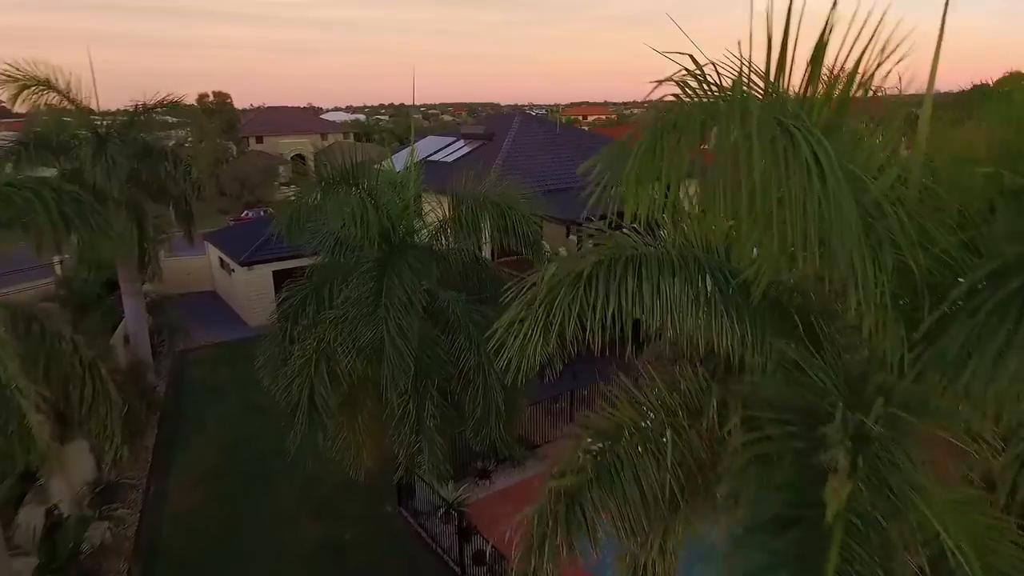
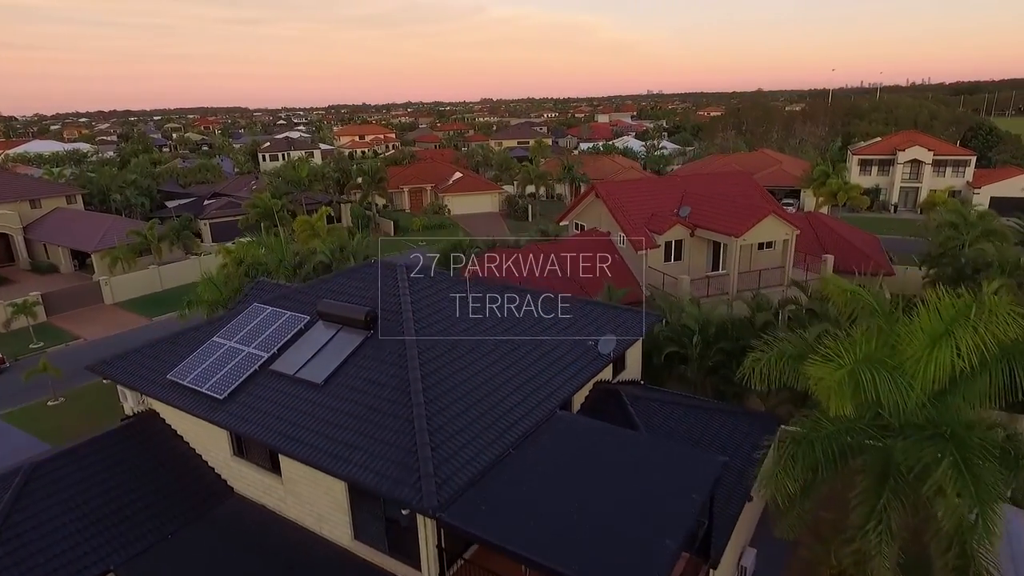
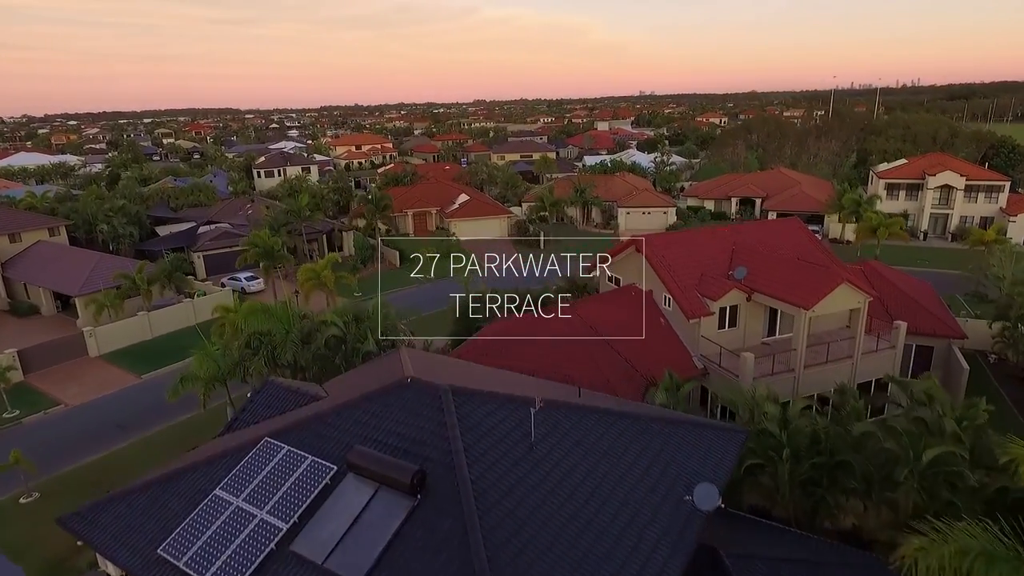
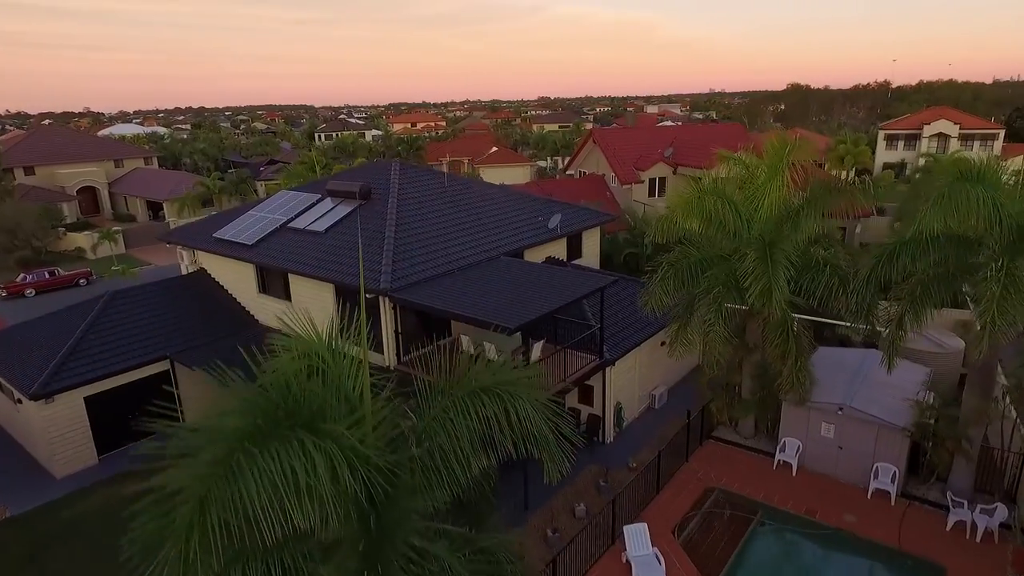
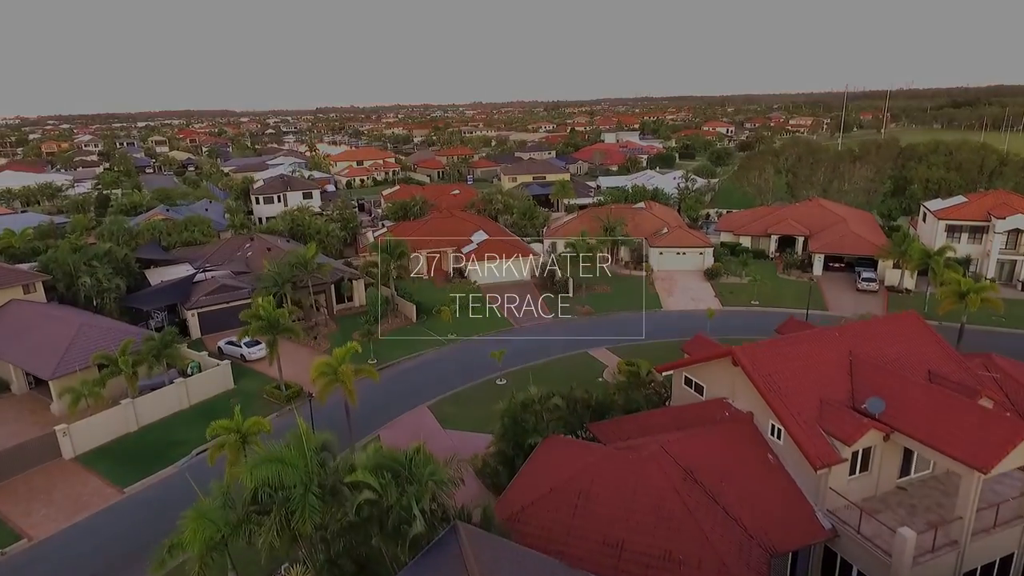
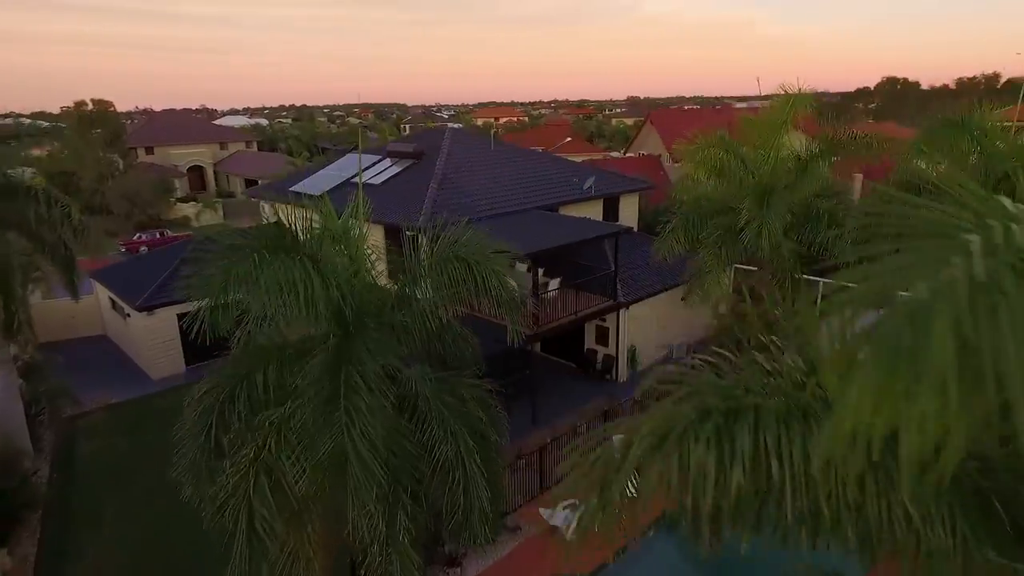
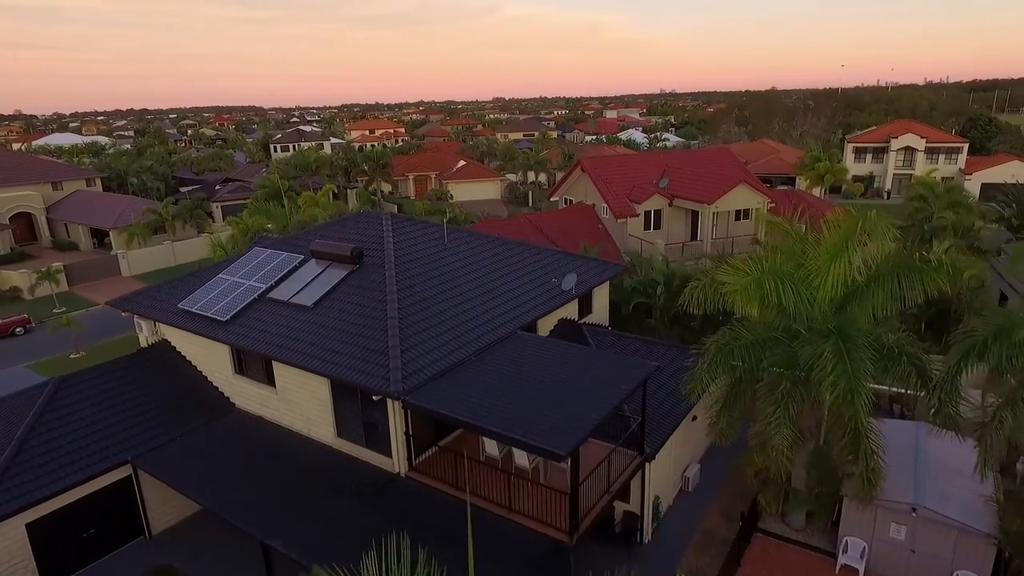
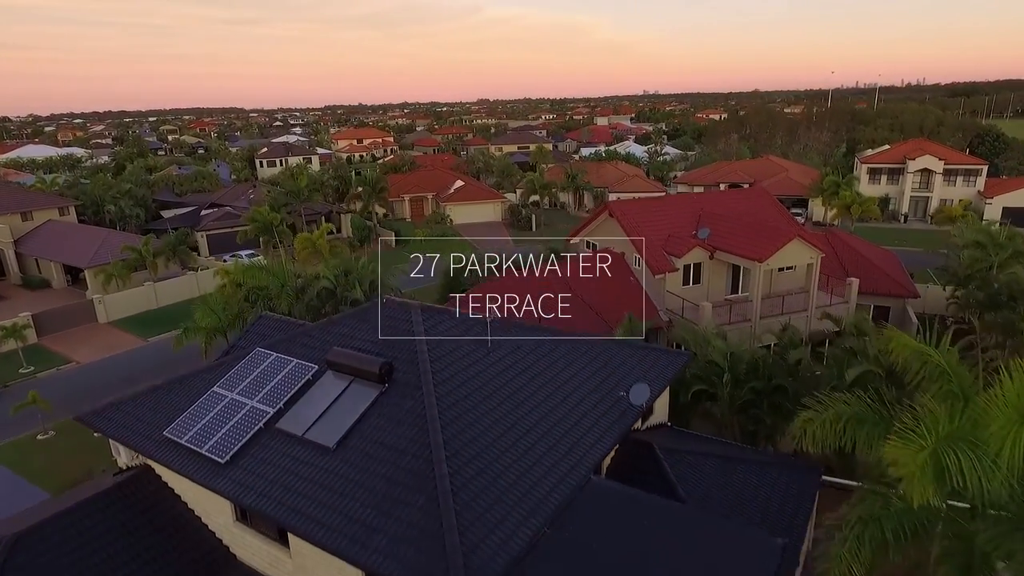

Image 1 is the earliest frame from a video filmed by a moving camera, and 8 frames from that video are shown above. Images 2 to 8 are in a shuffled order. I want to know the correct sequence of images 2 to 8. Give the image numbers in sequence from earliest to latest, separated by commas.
6, 4, 7, 2, 8, 3, 5
